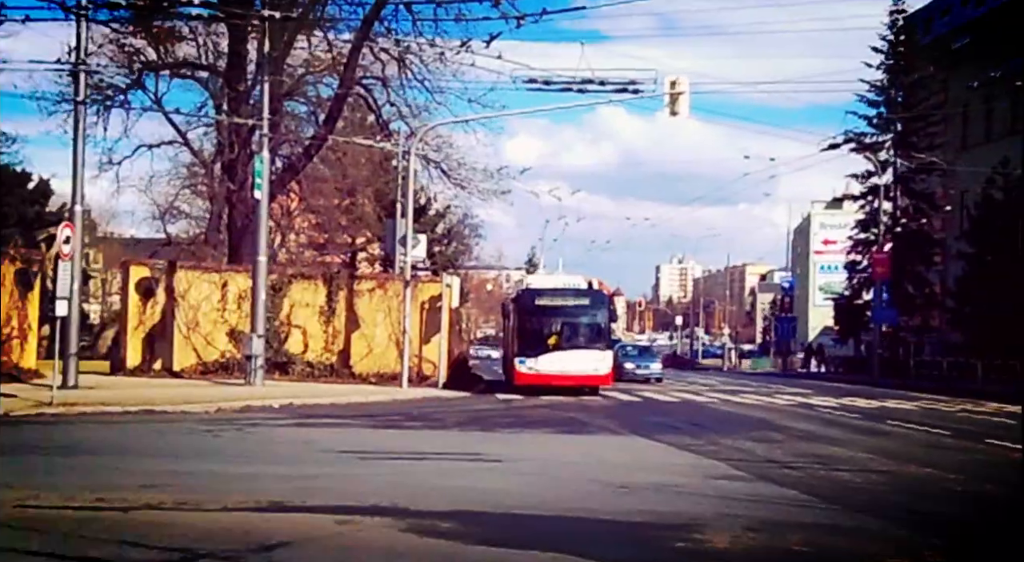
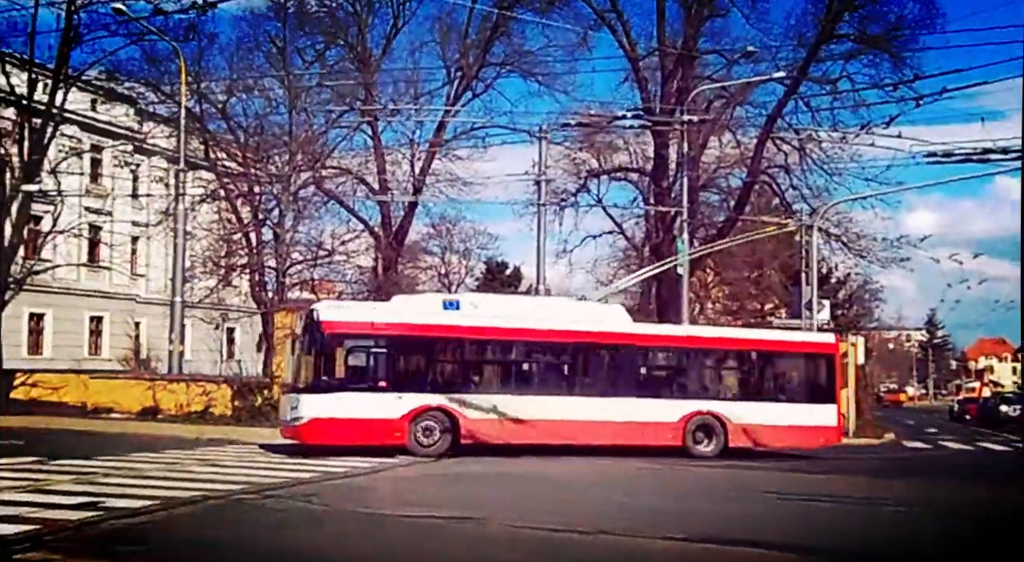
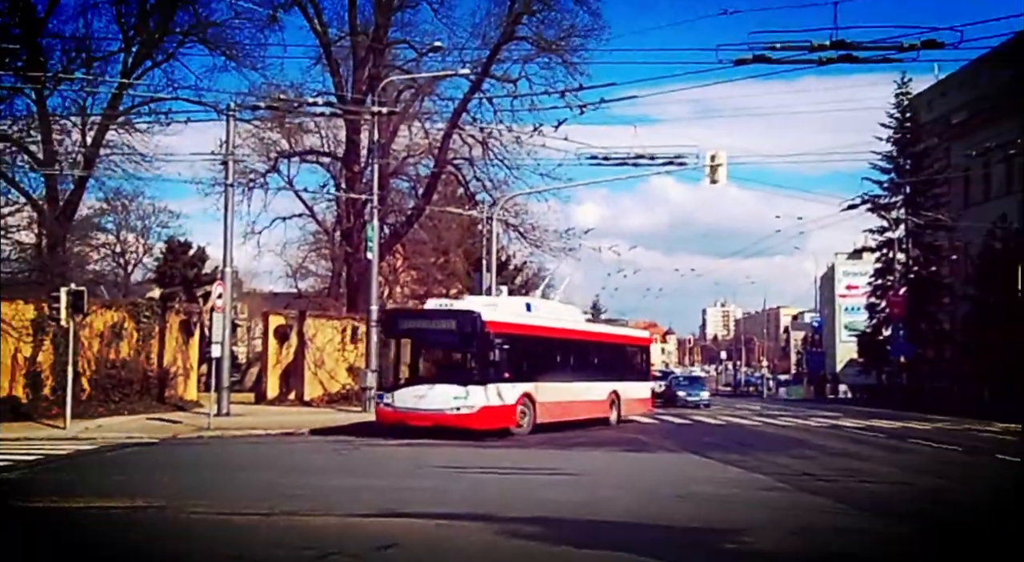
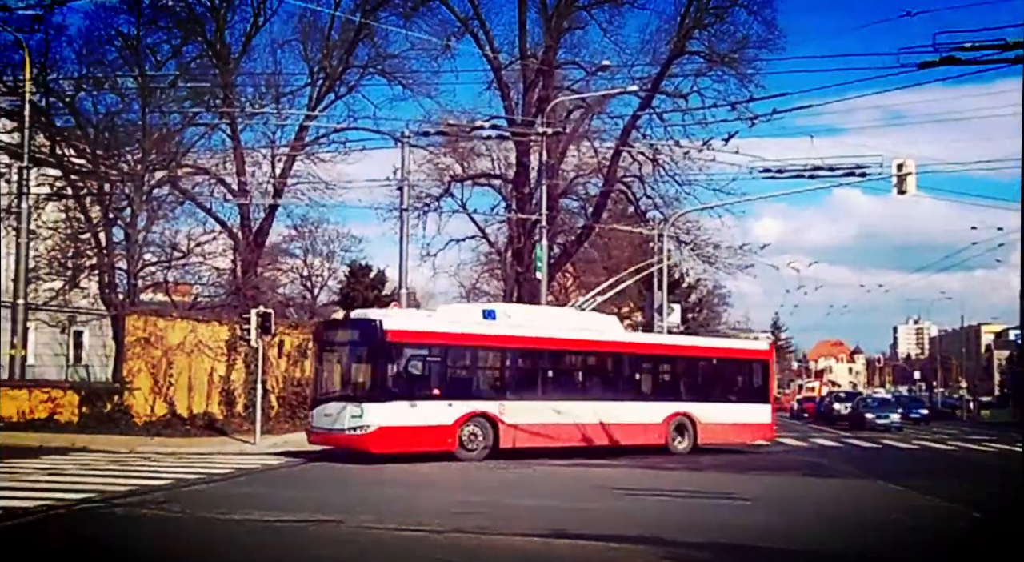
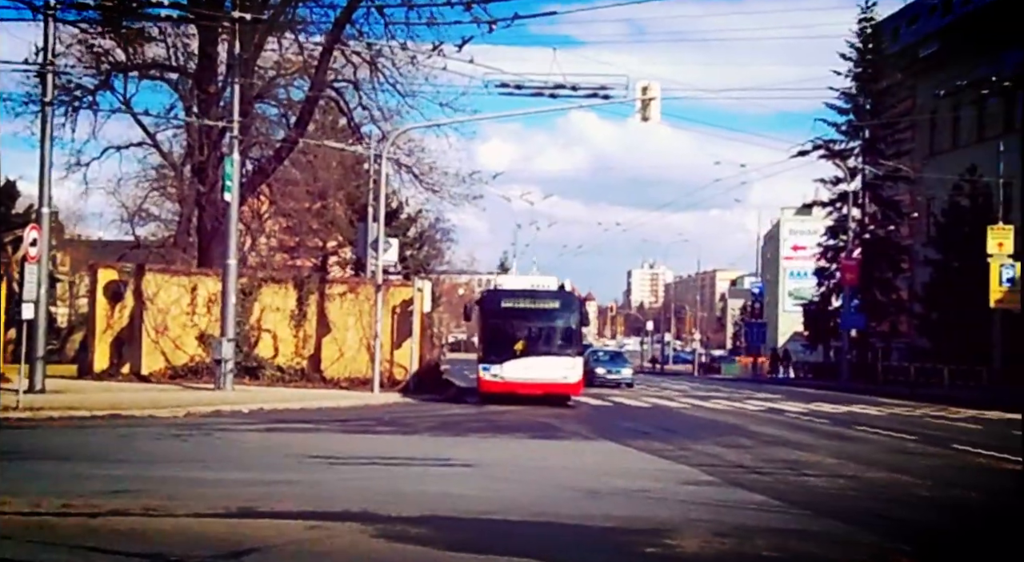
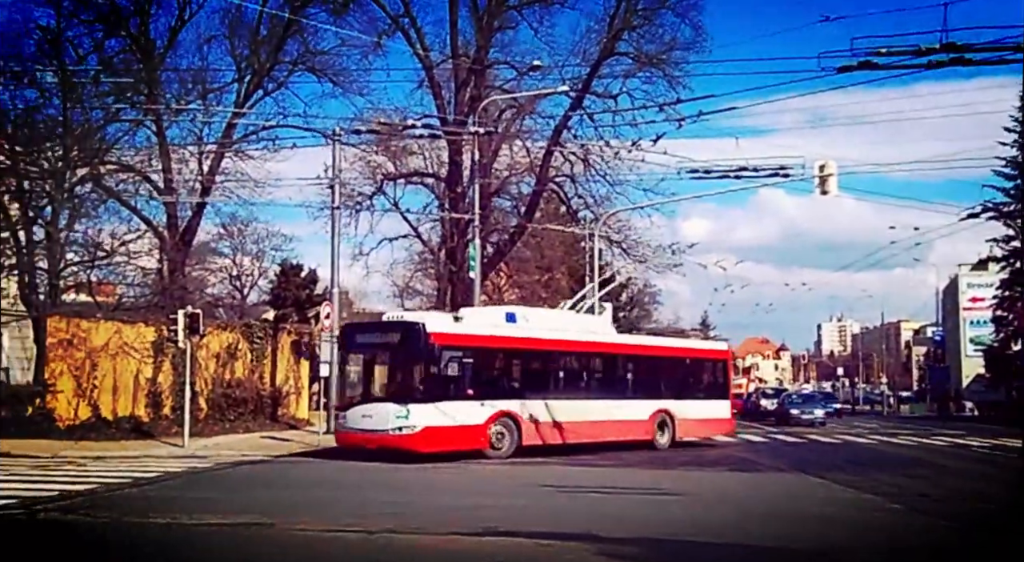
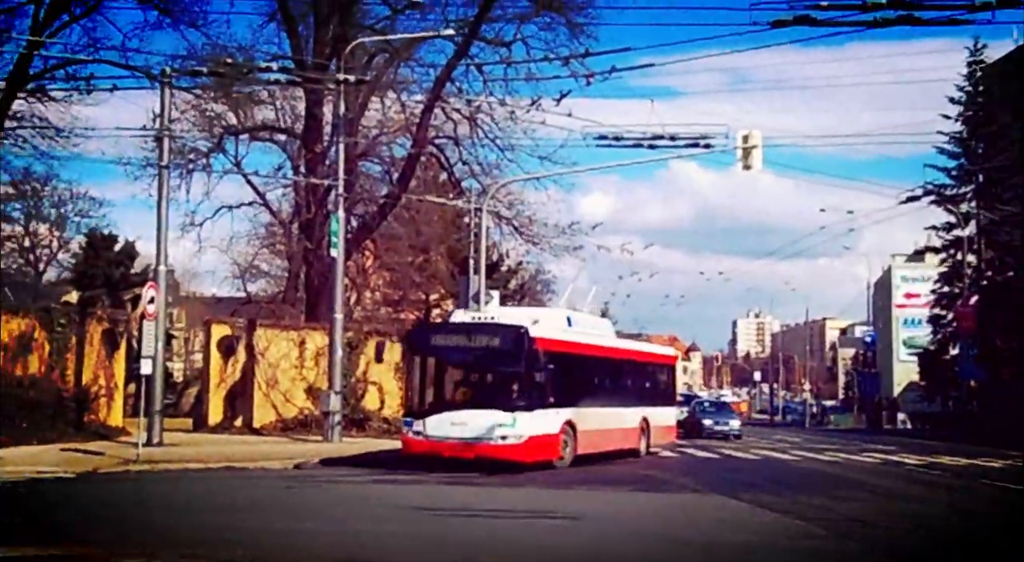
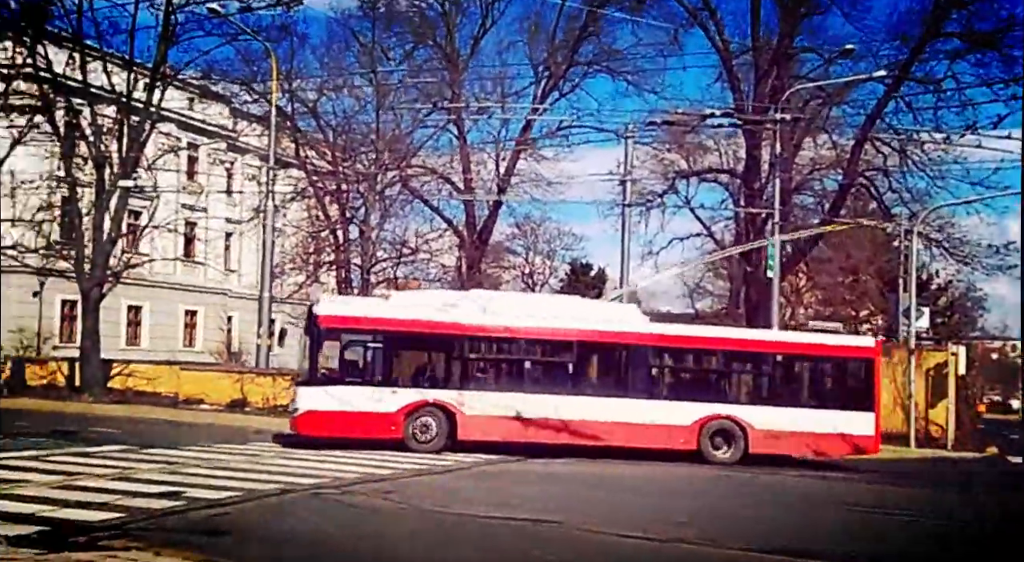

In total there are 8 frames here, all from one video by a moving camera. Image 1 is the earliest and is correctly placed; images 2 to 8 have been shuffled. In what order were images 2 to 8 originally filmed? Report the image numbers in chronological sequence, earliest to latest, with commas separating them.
5, 7, 3, 6, 4, 2, 8
